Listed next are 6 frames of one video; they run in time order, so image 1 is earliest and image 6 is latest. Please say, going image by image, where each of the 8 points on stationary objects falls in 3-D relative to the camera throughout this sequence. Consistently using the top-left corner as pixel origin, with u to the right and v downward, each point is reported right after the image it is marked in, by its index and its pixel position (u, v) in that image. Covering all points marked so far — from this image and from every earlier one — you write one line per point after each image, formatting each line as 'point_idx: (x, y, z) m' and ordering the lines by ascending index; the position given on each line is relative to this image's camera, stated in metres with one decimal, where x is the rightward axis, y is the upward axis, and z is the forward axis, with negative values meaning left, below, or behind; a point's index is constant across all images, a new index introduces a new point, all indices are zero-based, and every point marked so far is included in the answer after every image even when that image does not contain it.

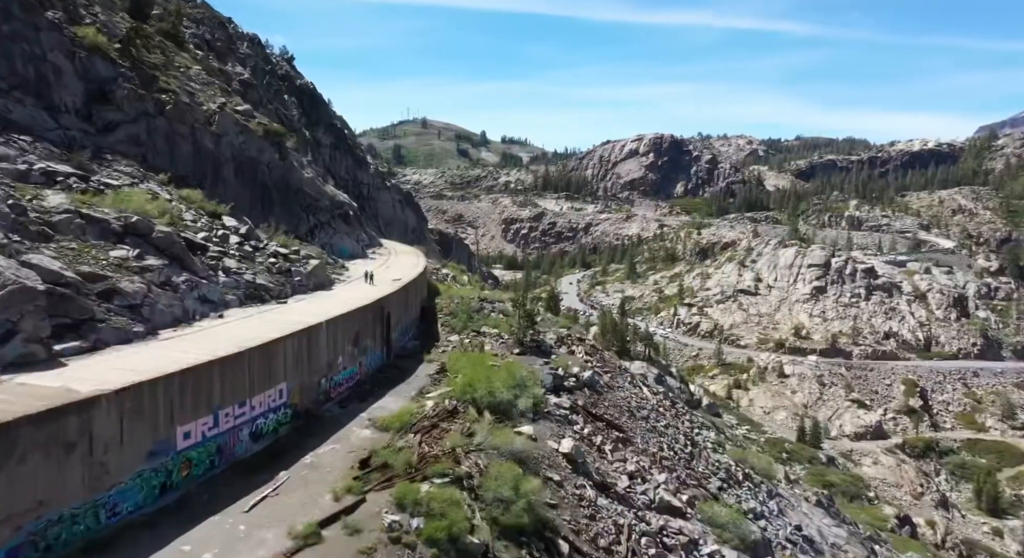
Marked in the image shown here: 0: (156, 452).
0: (-5.6, -2.7, +11.7) m
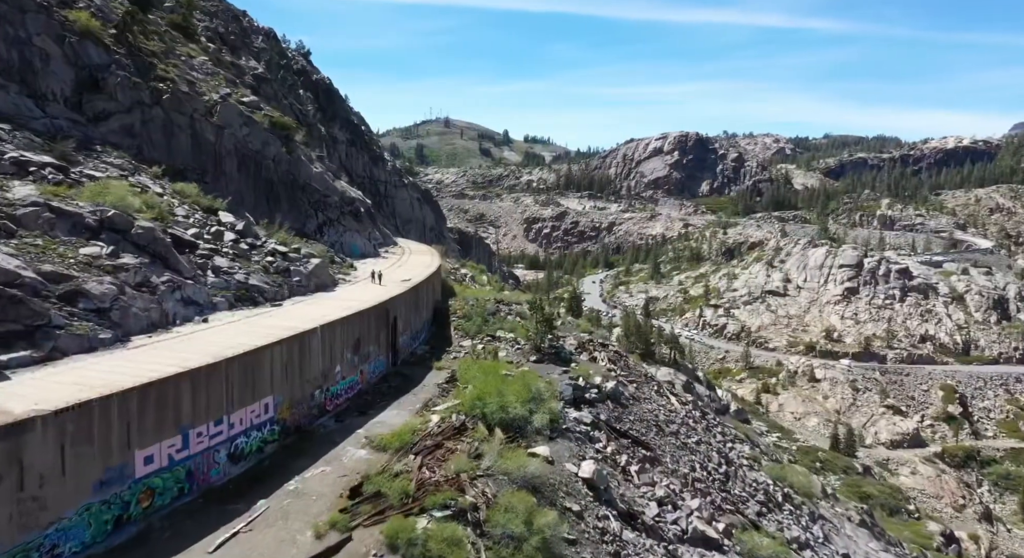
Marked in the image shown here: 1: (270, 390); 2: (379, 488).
0: (-5.5, -2.7, +10.1) m
1: (-4.5, -2.1, +13.8) m
2: (-2.1, -3.4, +12.0) m
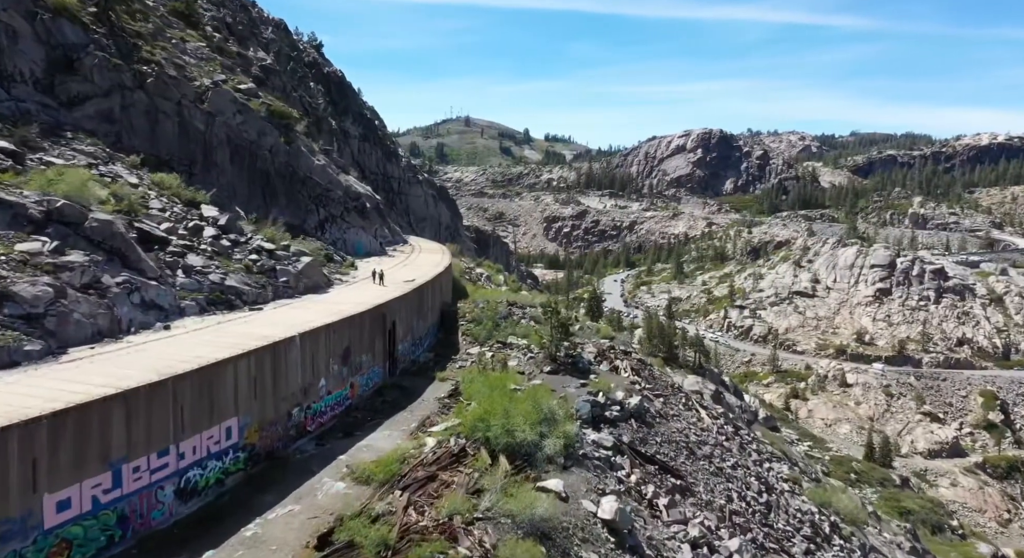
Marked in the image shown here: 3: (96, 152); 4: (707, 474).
0: (-5.5, -2.8, +8.0) m
1: (-4.4, -2.1, +11.7) m
2: (-2.1, -3.4, +9.8) m
3: (-10.5, +3.2, +18.7) m
4: (+4.2, -4.2, +15.9) m
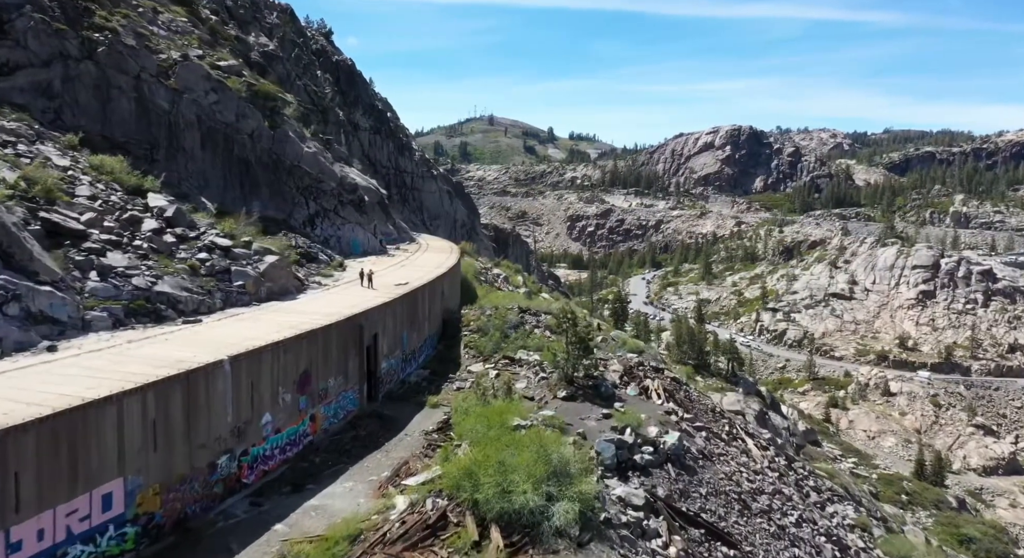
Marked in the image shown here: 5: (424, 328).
0: (-5.7, -2.8, +4.8) m
1: (-4.5, -2.2, +8.4) m
2: (-2.2, -3.5, +6.4) m
3: (-10.3, +3.1, +15.6) m
4: (+4.2, -4.3, +12.3) m
5: (-2.3, -1.3, +19.6) m
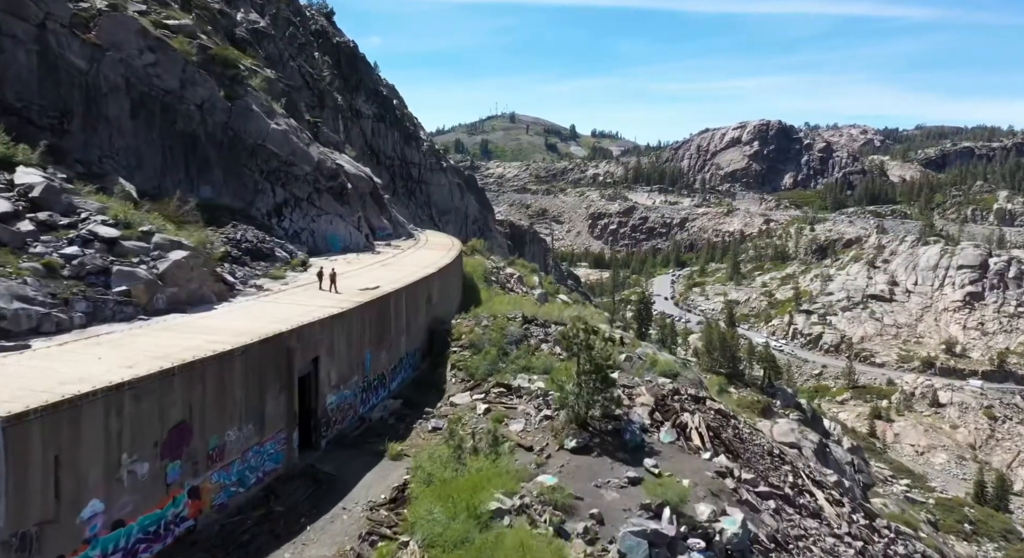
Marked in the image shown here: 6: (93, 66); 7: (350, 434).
0: (-6.1, -2.9, +0.7) m
1: (-4.8, -2.2, +4.3) m
2: (-2.7, -3.5, +2.2) m
3: (-10.4, +3.1, +11.6) m
4: (+4.0, -4.4, +7.9) m
5: (-2.3, -1.3, +15.4) m
6: (-9.4, +4.8, +16.7) m
7: (-2.6, -2.5, +12.1) m
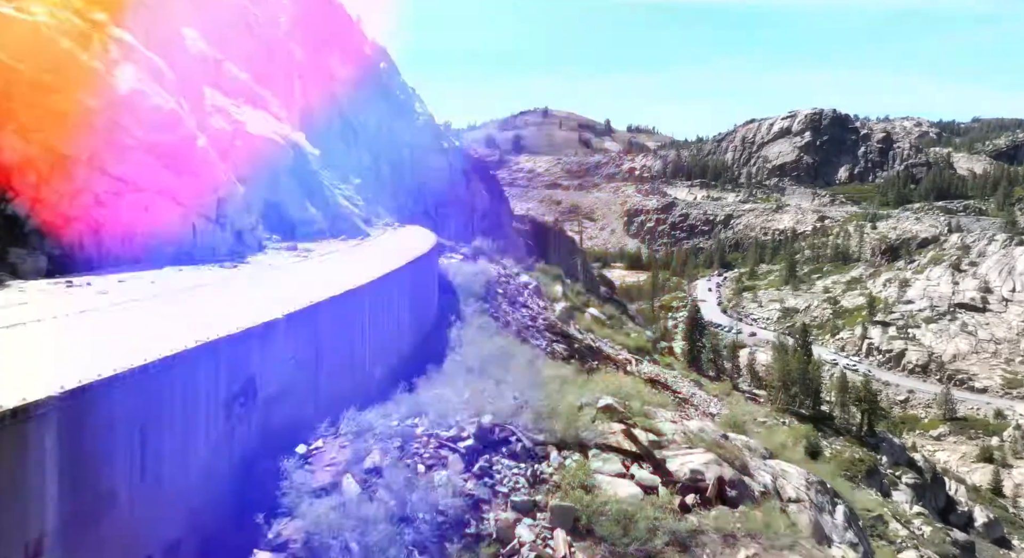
0: (-7.5, -3.5, -10.1) m
1: (-6.1, -2.8, -6.6) m
2: (-4.0, -4.2, -8.7) m
3: (-11.3, +2.5, +1.0) m
4: (+2.9, -5.0, -3.3) m
5: (-3.1, -1.9, +4.4) m
6: (-10.0, +4.2, +6.1) m
7: (-3.5, -3.1, +1.2) m
